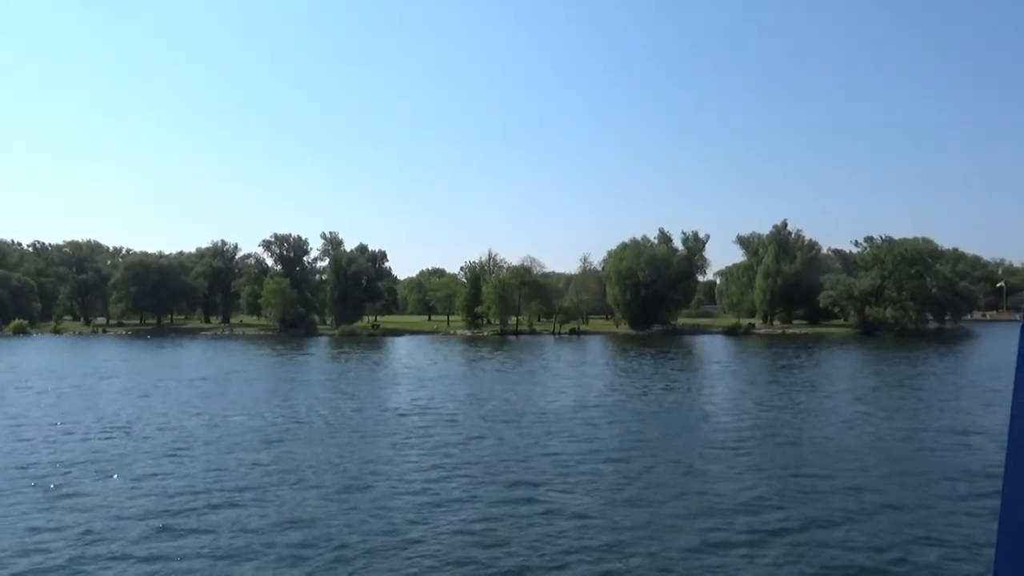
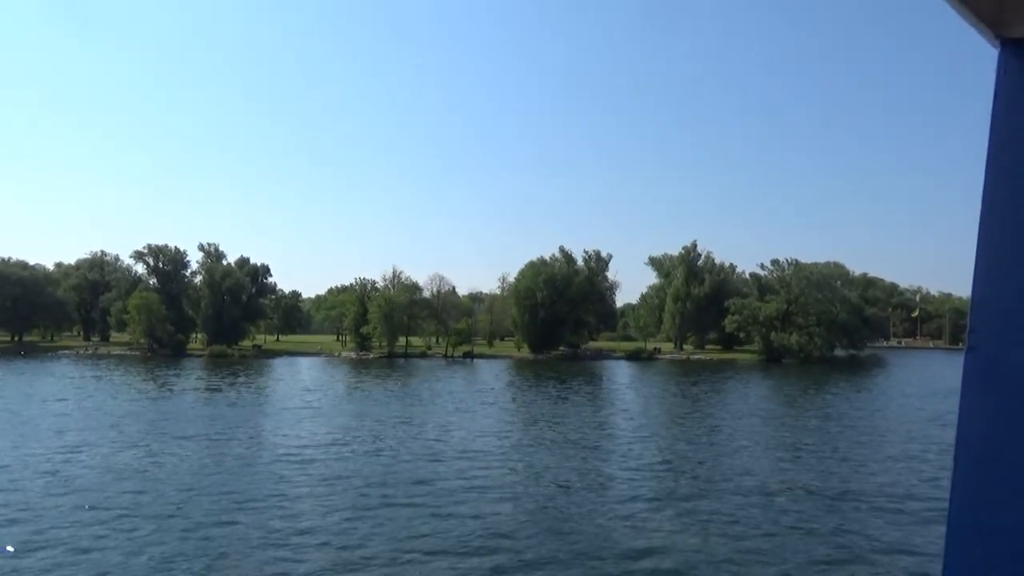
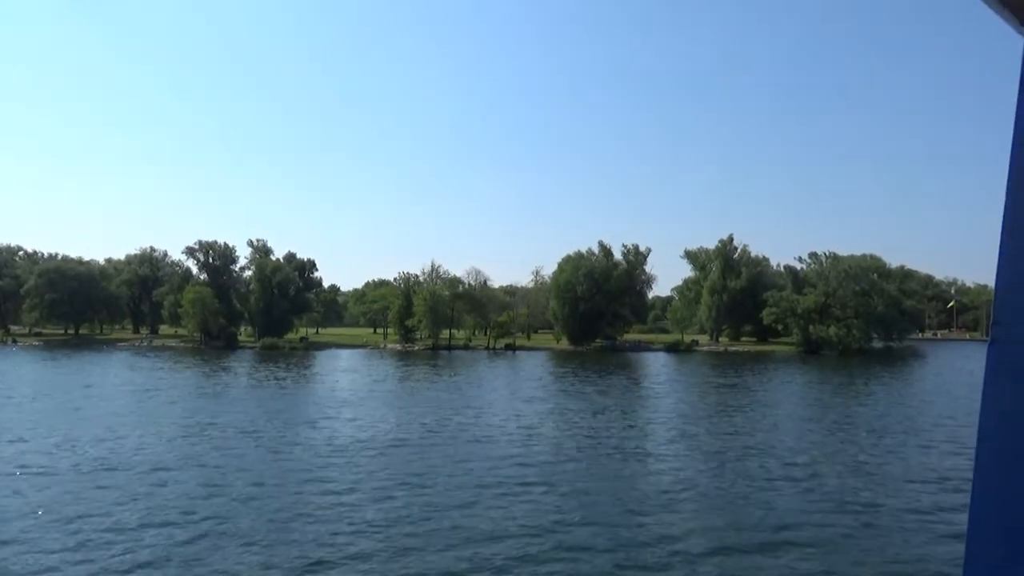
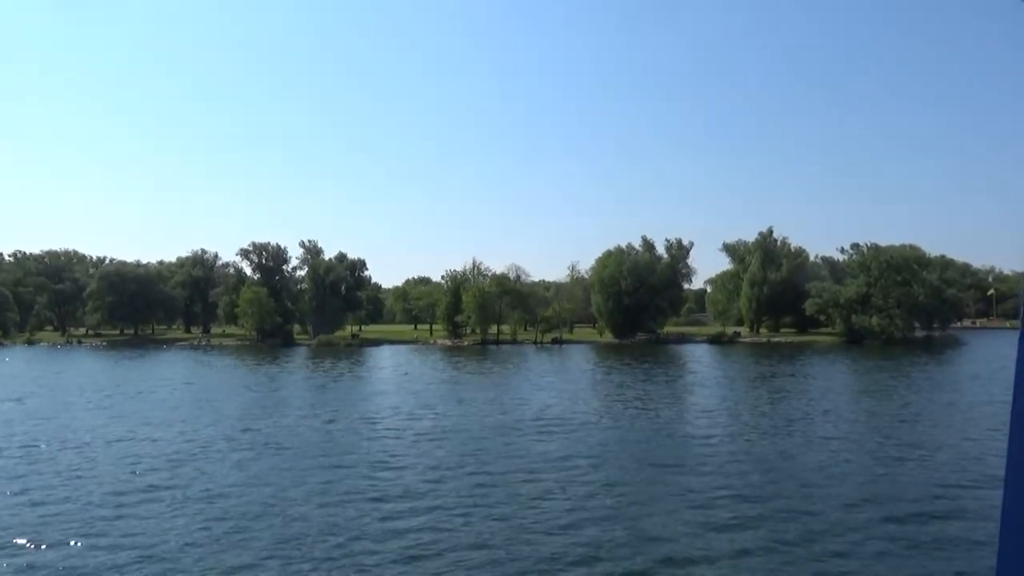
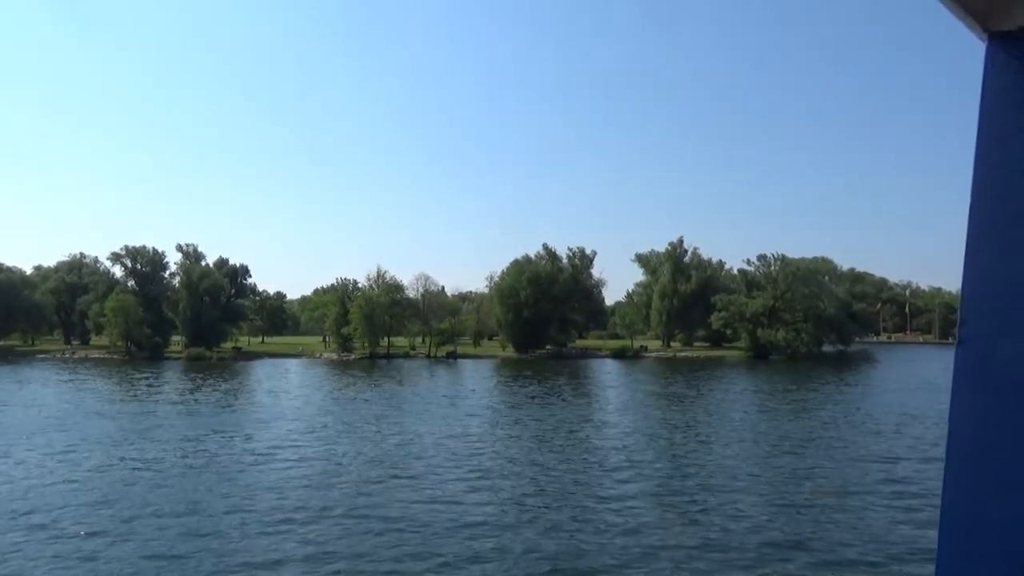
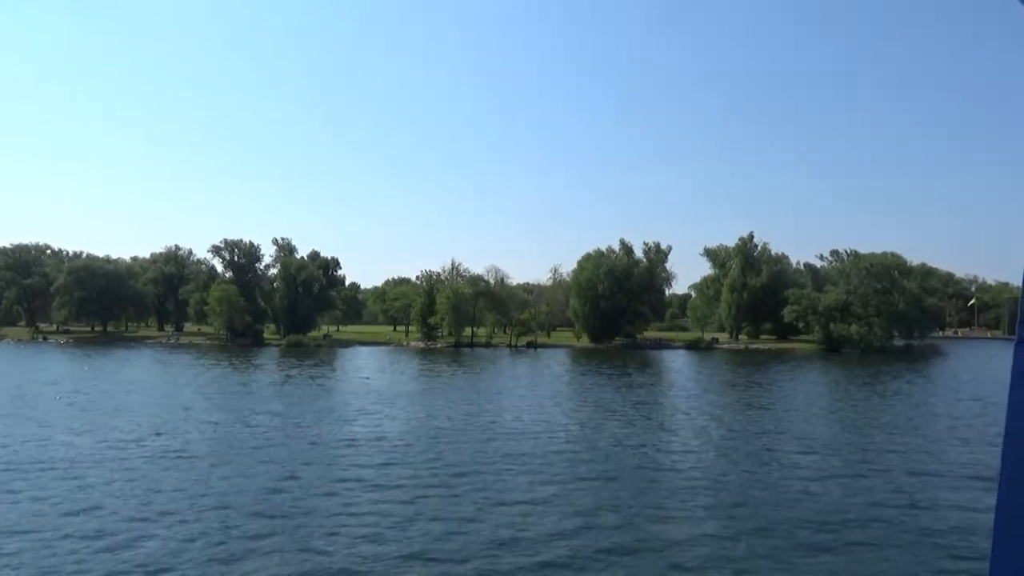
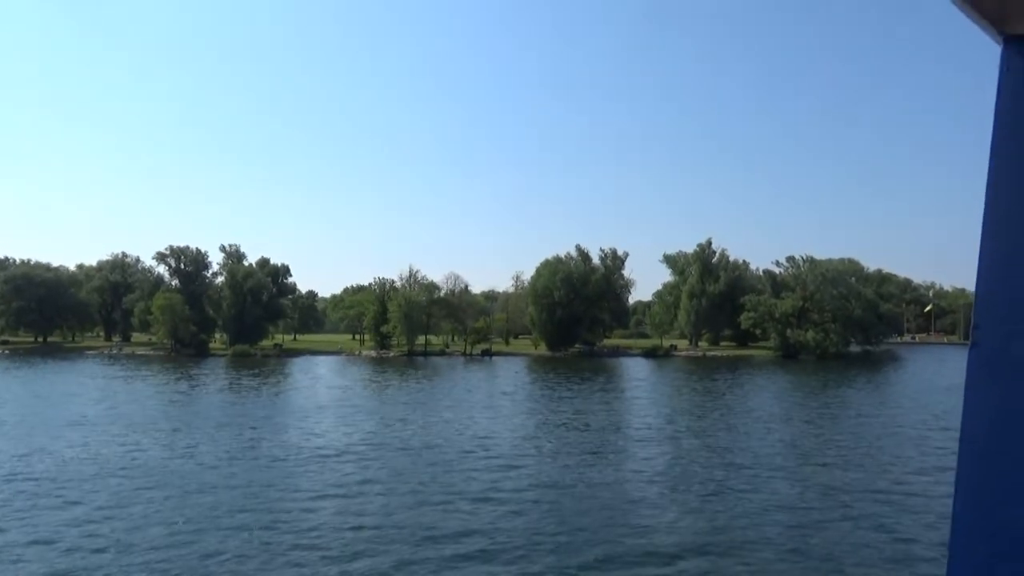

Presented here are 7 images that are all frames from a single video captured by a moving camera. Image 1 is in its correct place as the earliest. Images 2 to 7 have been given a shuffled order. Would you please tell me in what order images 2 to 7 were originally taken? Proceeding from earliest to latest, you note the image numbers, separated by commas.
4, 6, 3, 7, 2, 5
